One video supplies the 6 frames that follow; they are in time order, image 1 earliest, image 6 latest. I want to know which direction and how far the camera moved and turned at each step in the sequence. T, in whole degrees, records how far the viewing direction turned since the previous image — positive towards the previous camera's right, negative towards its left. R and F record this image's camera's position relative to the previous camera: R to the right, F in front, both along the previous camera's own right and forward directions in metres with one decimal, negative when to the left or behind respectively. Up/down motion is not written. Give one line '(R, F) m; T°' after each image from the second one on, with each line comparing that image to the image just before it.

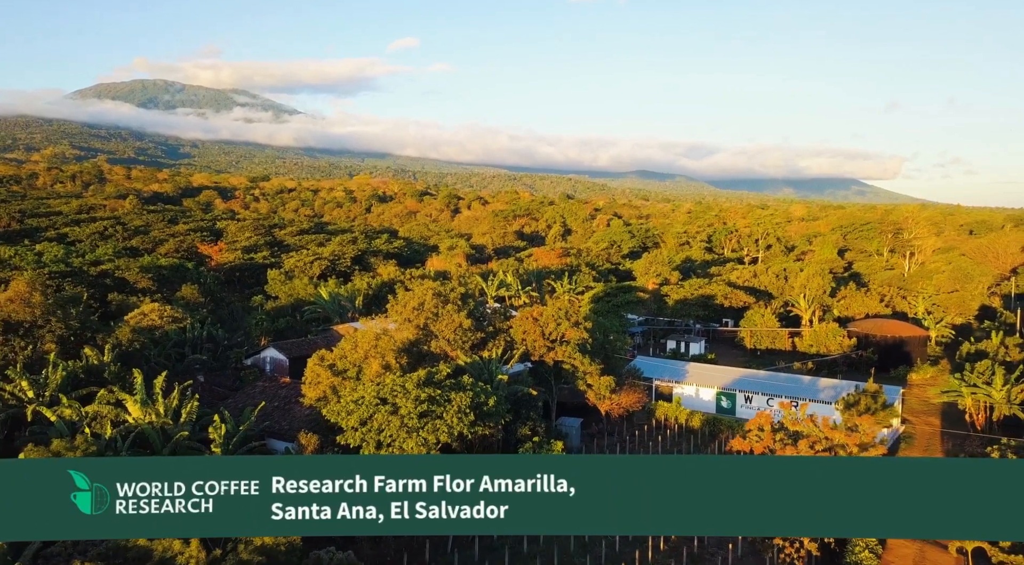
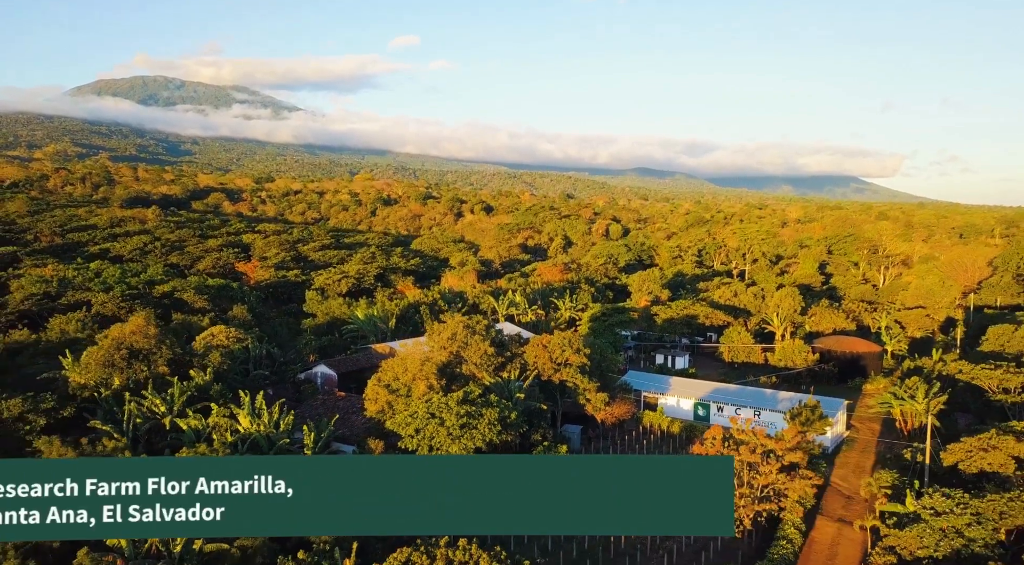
(-0.2, -2.2) m; 0°
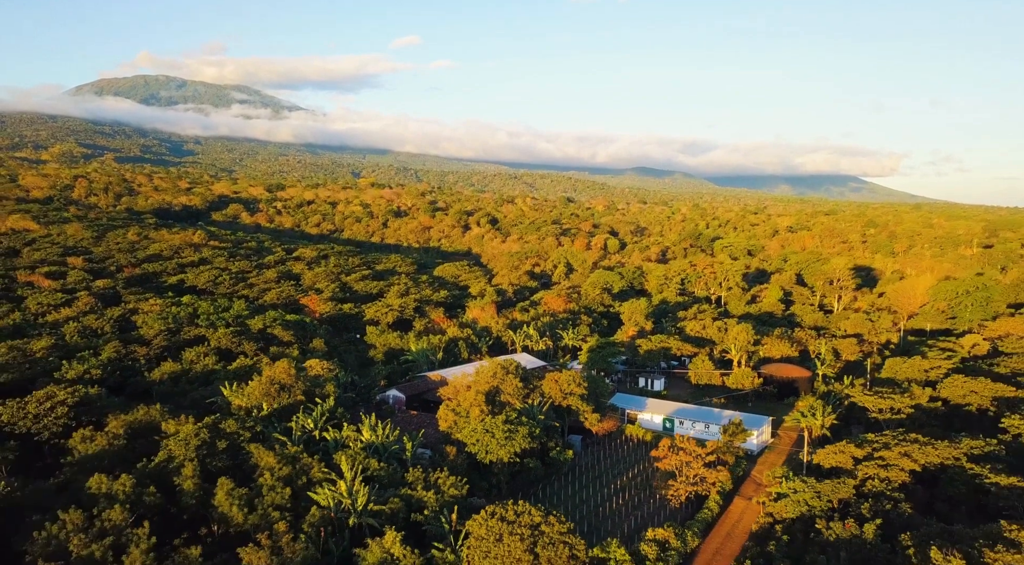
(-0.5, -5.0) m; 0°
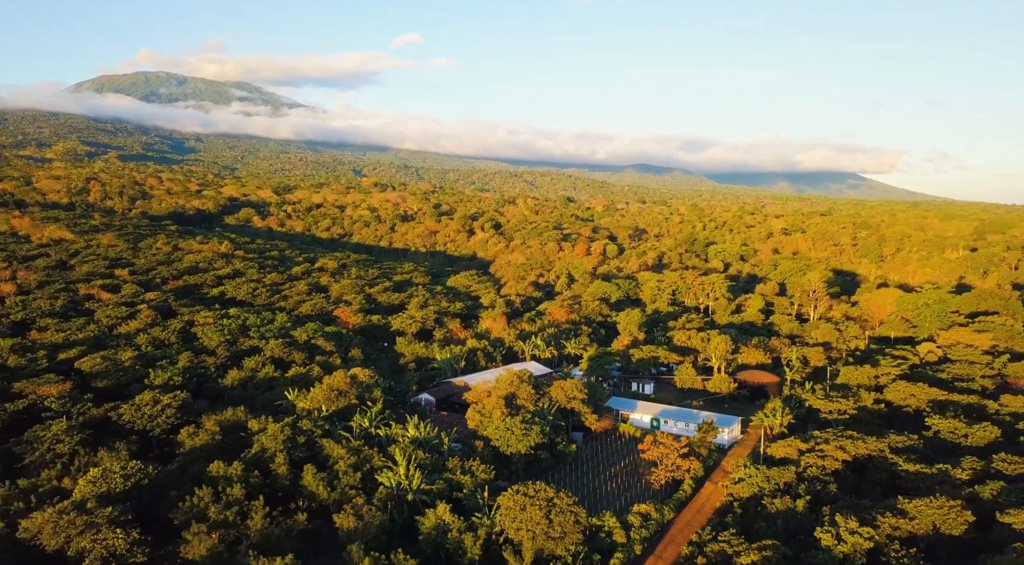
(-0.4, -3.5) m; 0°
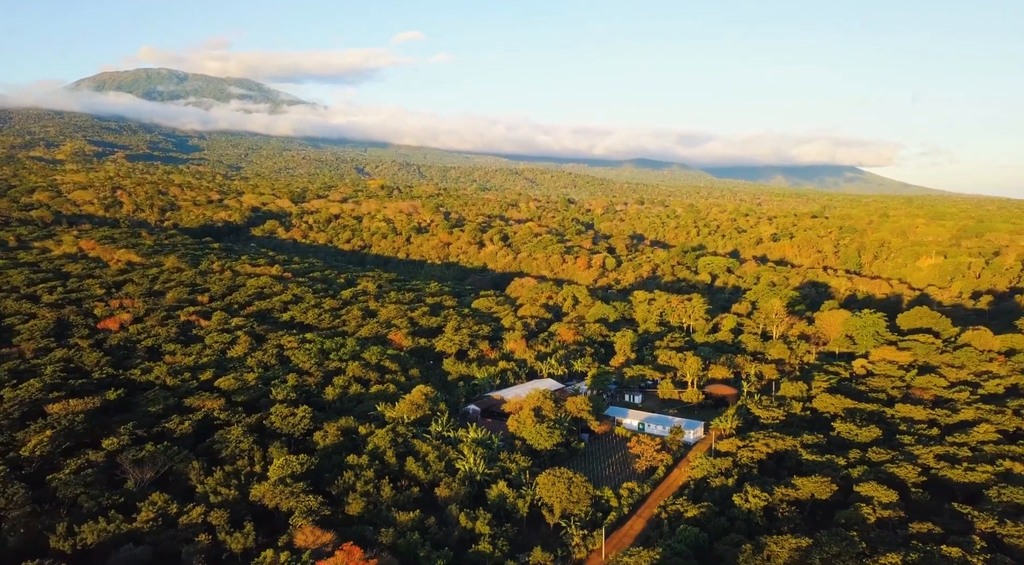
(-1.0, -7.8) m; 0°
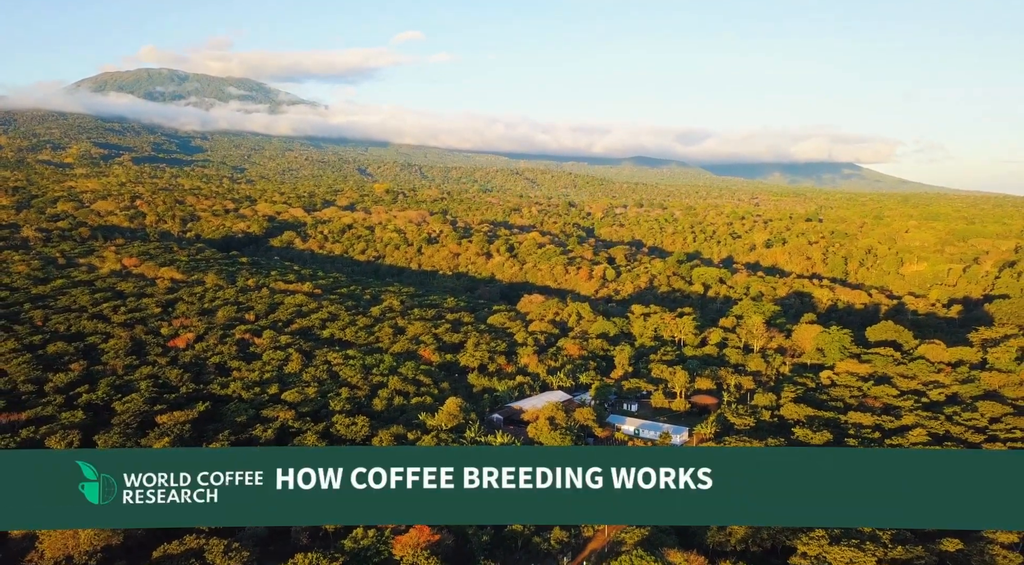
(-0.8, -6.0) m; 0°
